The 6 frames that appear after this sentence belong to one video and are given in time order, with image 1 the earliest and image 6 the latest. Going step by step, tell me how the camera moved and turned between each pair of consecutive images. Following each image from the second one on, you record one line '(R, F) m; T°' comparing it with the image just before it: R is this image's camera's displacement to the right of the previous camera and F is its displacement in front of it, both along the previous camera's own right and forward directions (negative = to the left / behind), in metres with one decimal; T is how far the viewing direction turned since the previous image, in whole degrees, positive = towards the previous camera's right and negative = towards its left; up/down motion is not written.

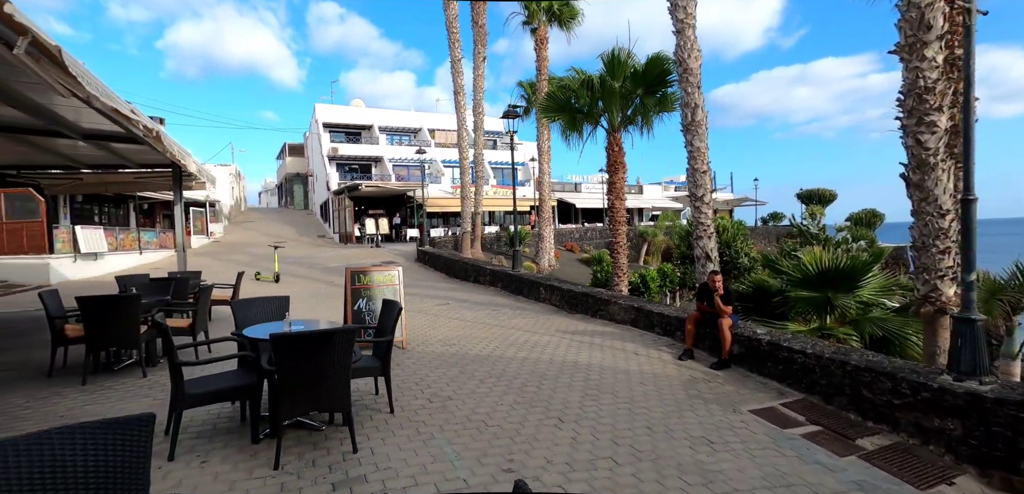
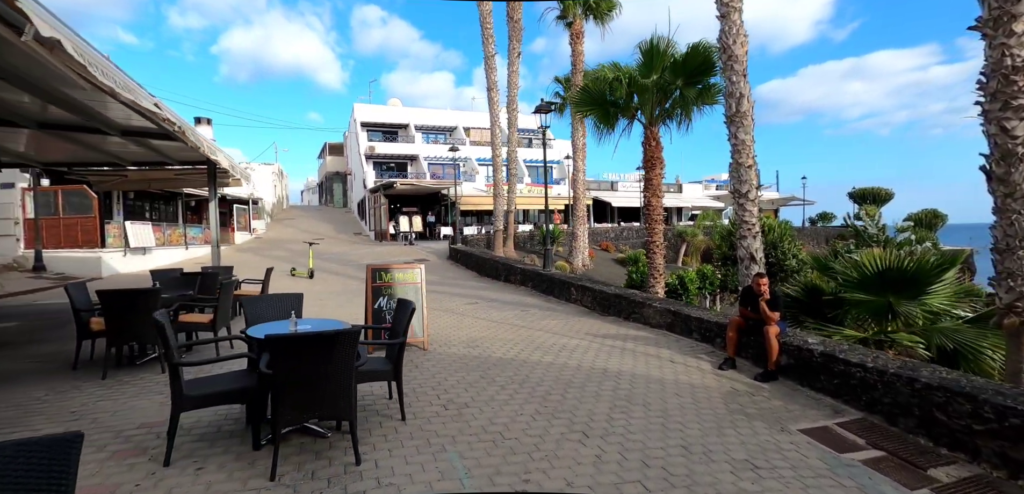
(+0.1, +0.3) m; -4°
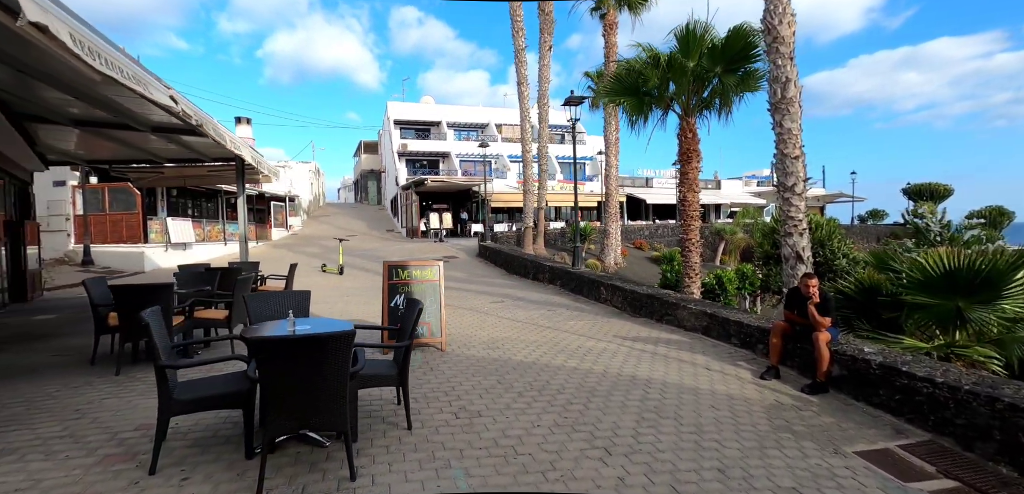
(+0.1, +0.3) m; -4°
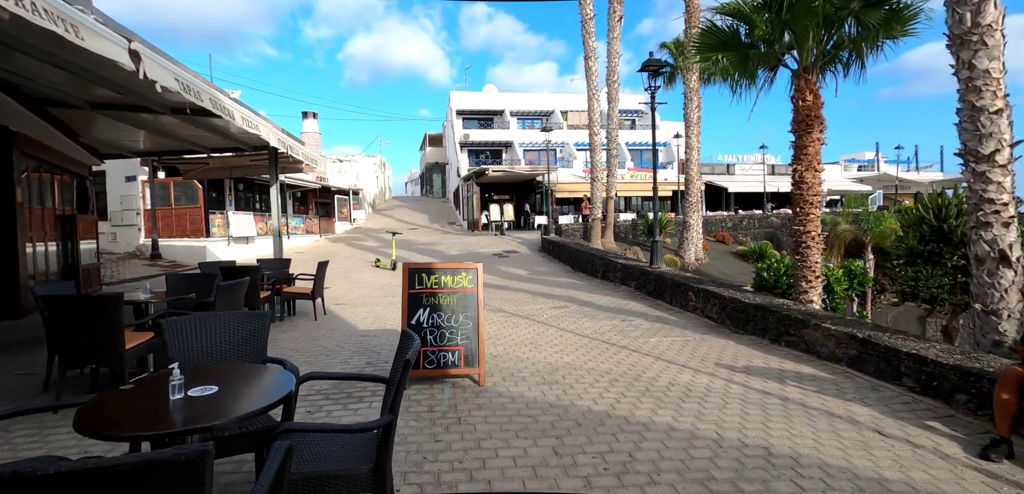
(0.0, +1.5) m; -8°
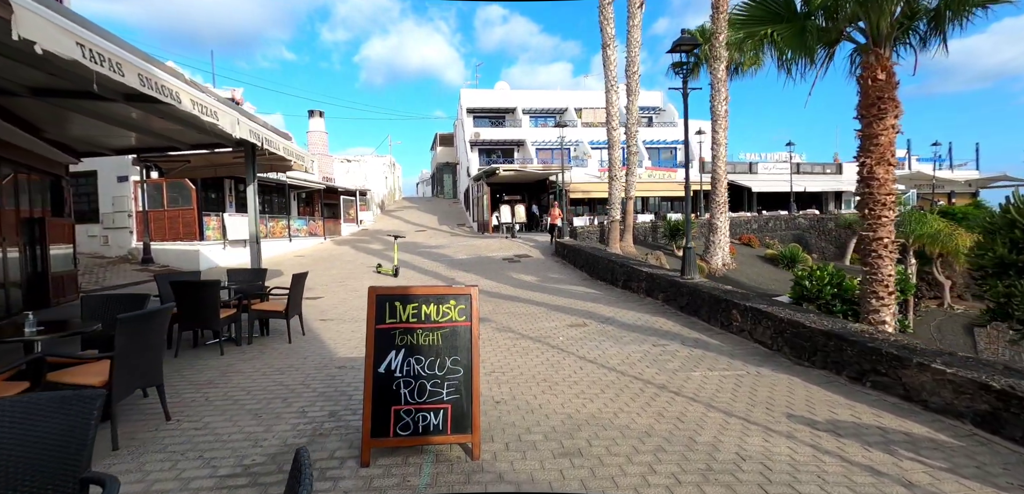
(0.0, +1.1) m; -2°
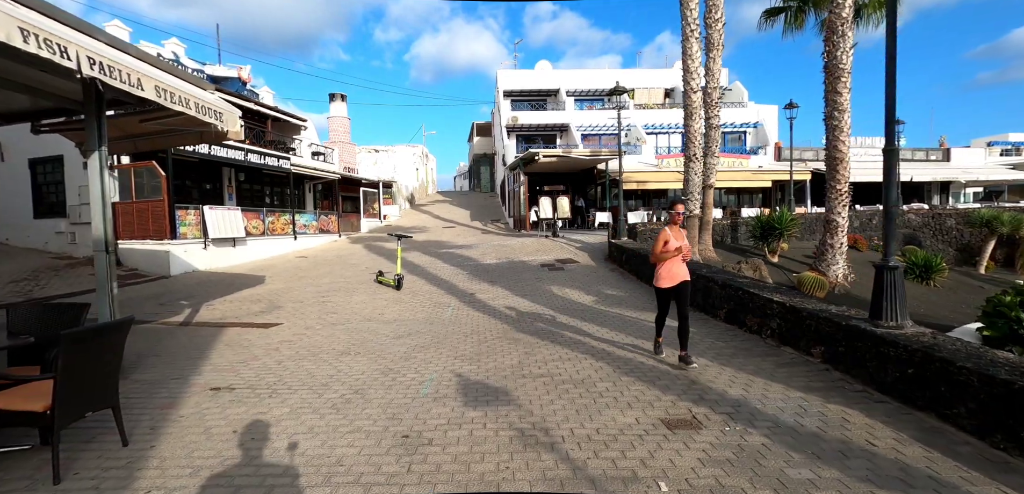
(0.0, +3.3) m; -5°
